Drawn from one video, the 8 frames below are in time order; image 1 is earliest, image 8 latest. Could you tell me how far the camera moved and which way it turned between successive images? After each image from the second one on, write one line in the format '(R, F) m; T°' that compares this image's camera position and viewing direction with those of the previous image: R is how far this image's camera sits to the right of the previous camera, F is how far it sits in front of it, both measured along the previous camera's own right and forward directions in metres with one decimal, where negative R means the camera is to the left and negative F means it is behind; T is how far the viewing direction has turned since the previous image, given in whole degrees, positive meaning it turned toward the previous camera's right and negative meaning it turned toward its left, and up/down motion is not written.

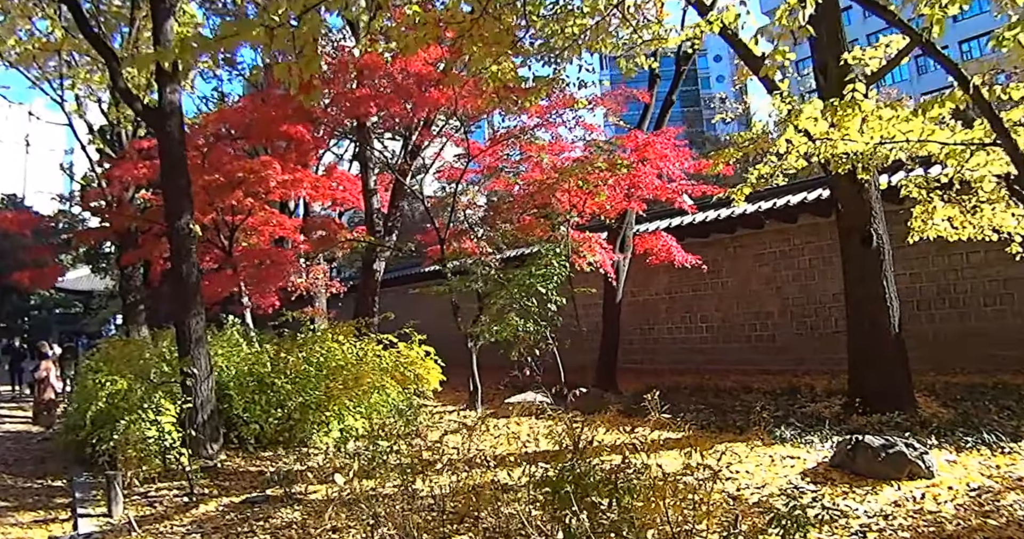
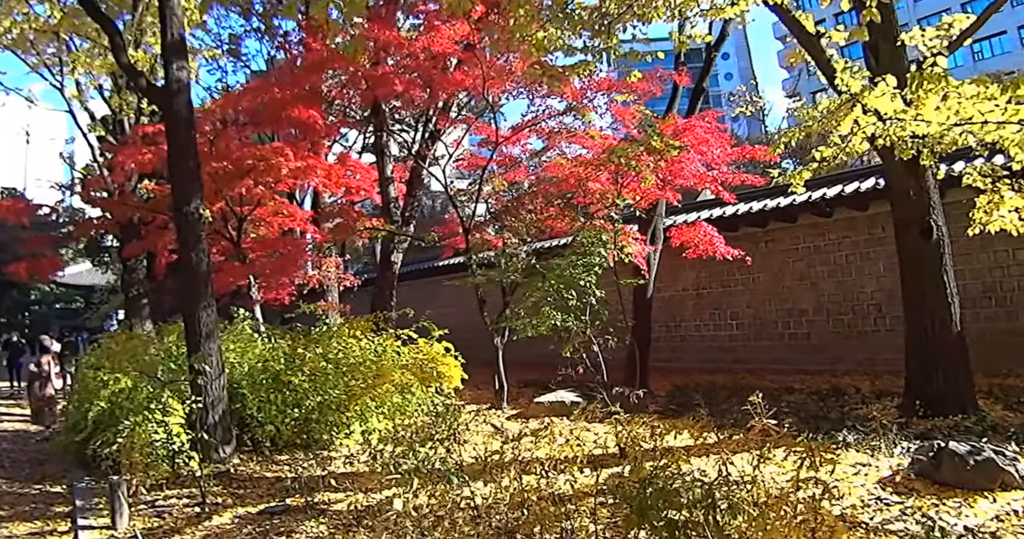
(-0.2, +0.5) m; 0°
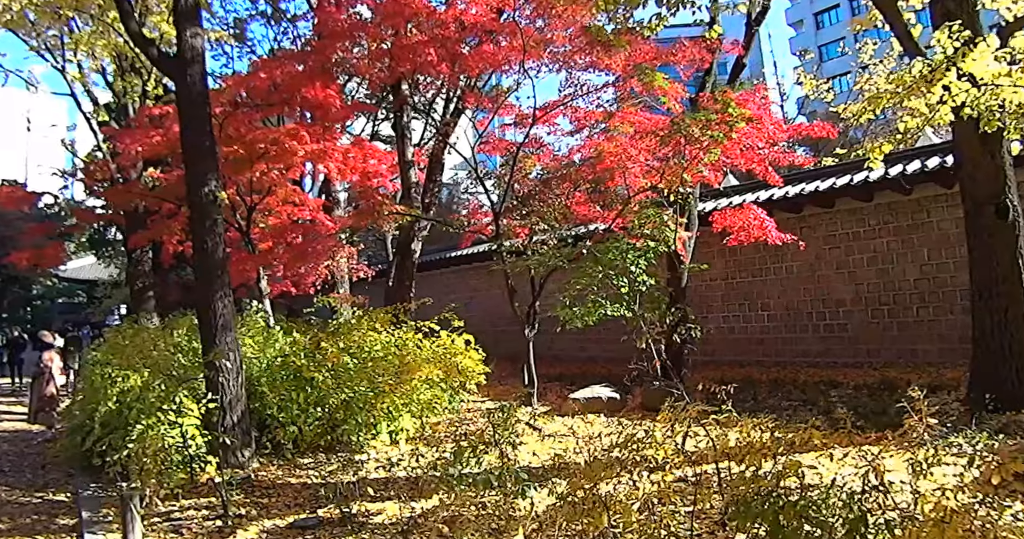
(-0.3, +0.5) m; 0°
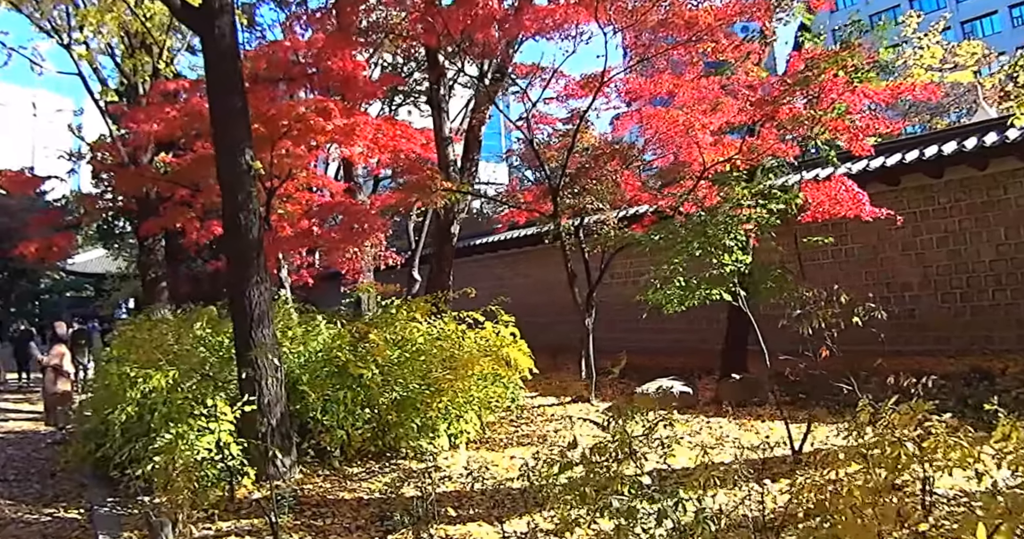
(-0.4, +0.7) m; 0°
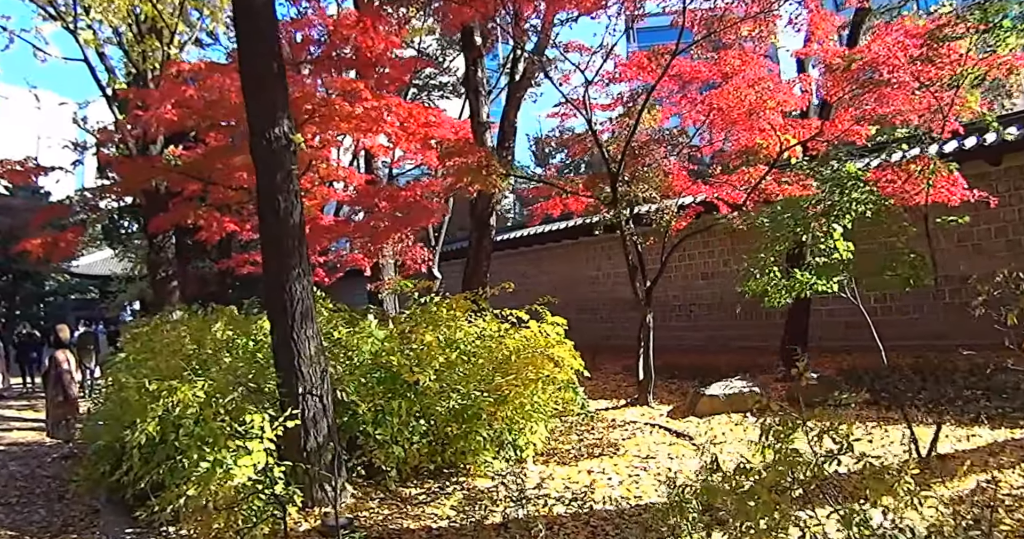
(-0.4, +0.6) m; 0°
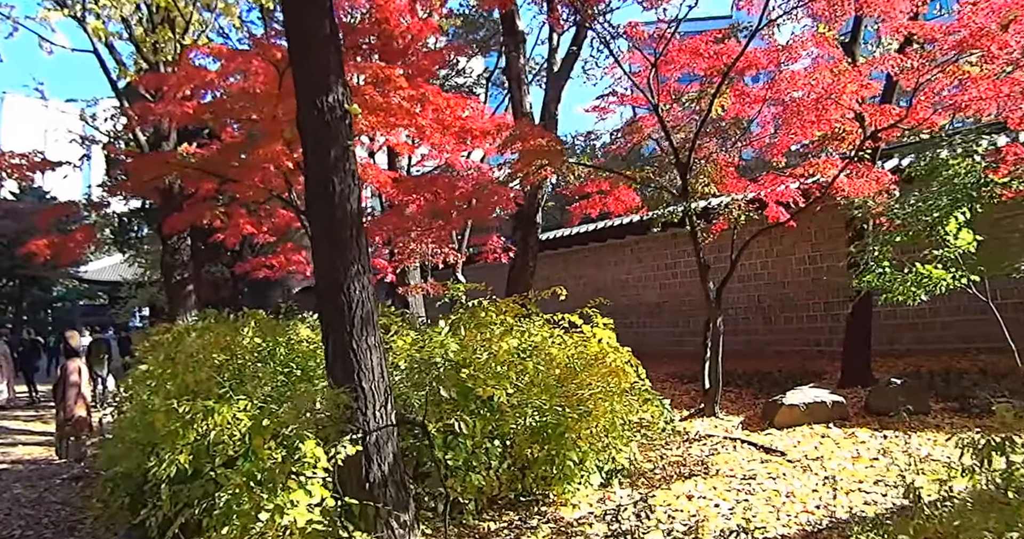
(-0.3, +0.5) m; 0°
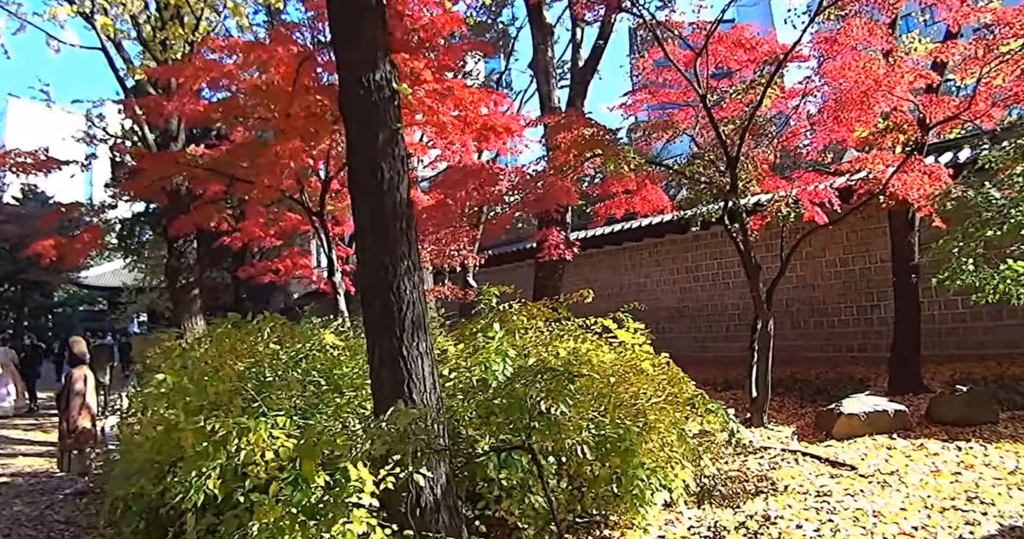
(-0.2, +0.3) m; 0°
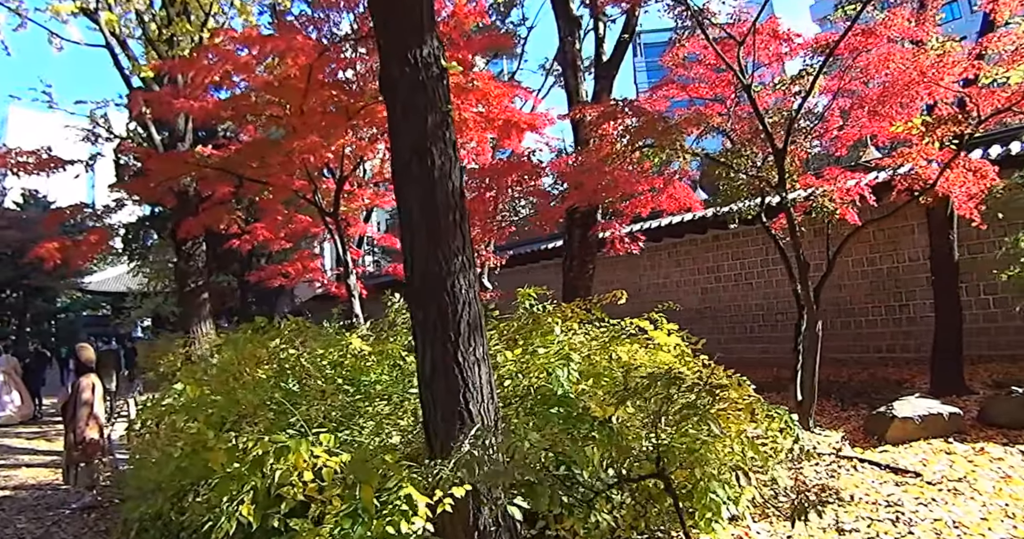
(-0.2, +0.3) m; 0°
